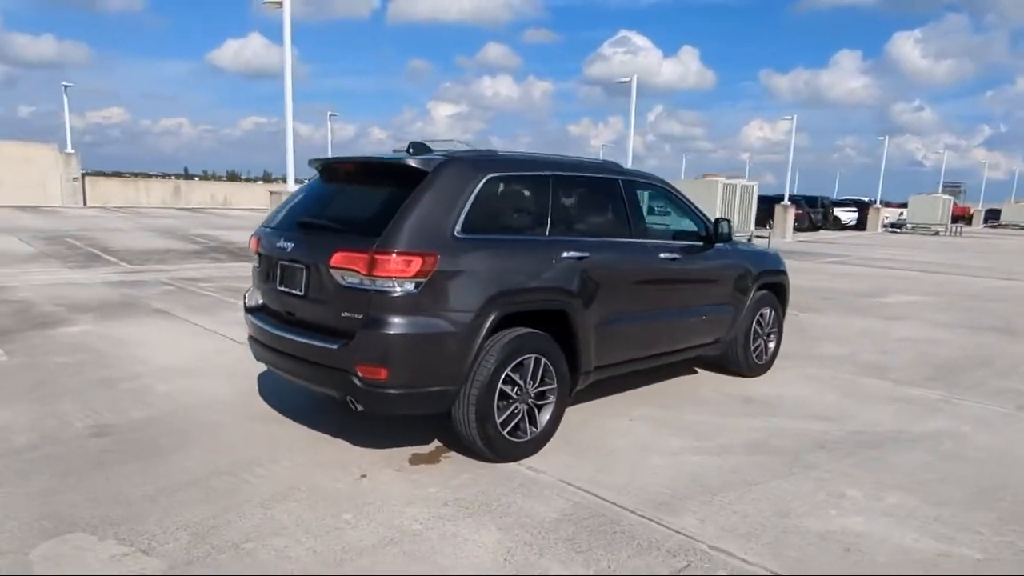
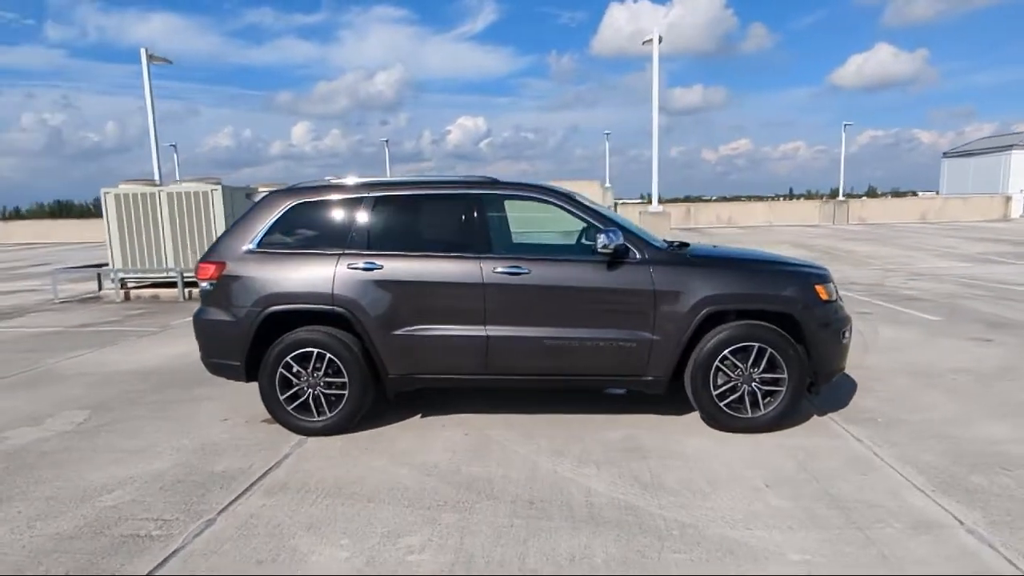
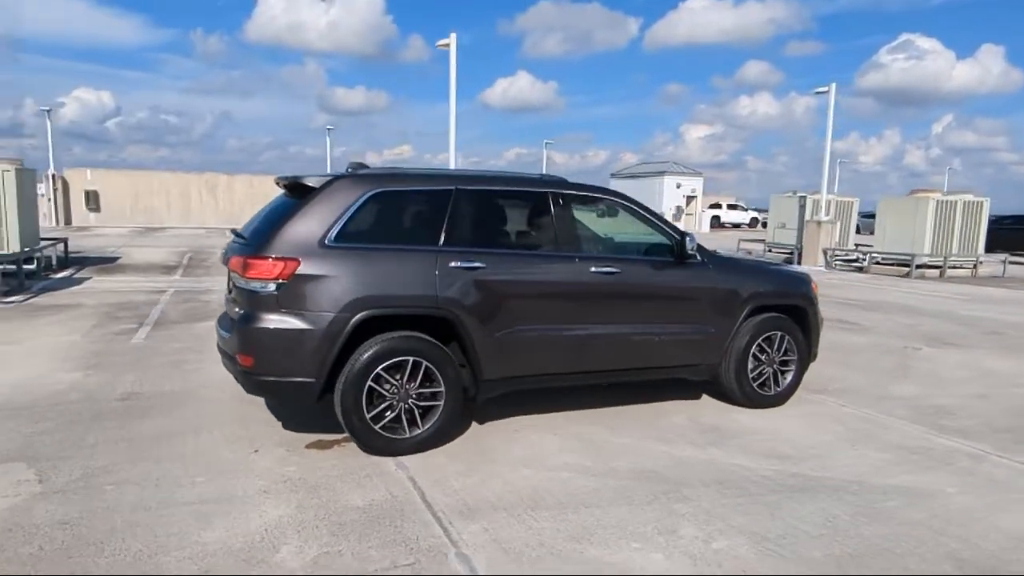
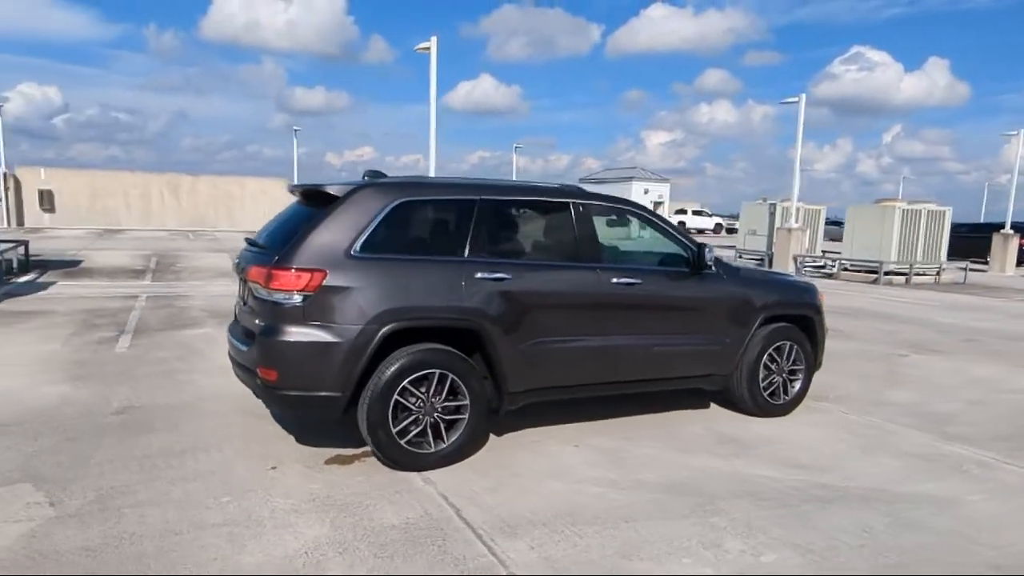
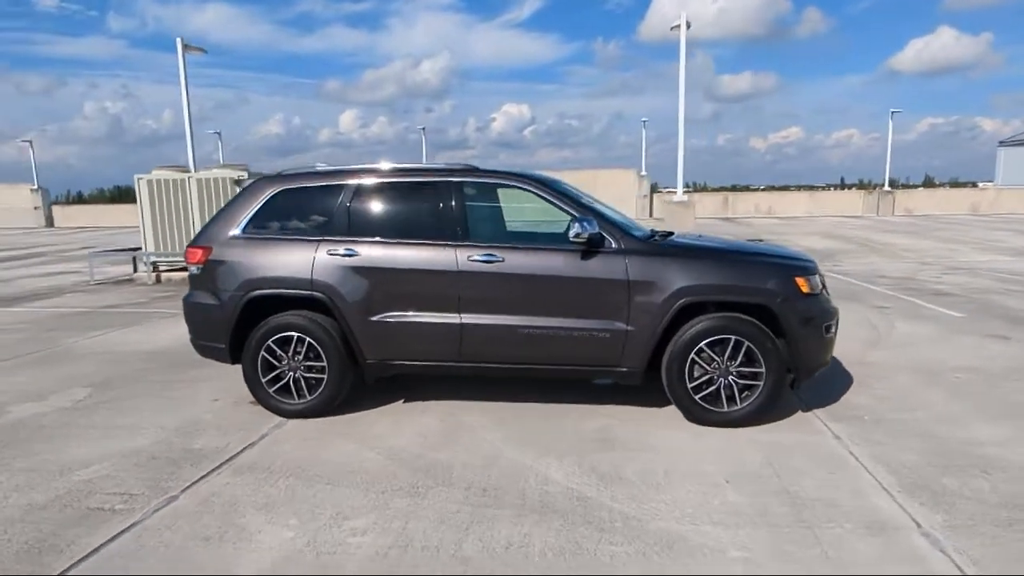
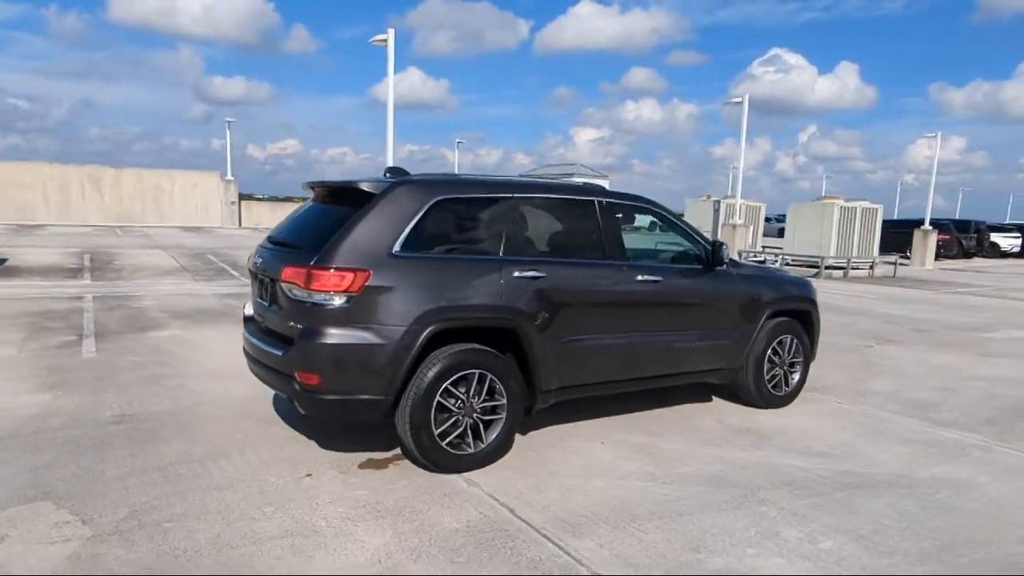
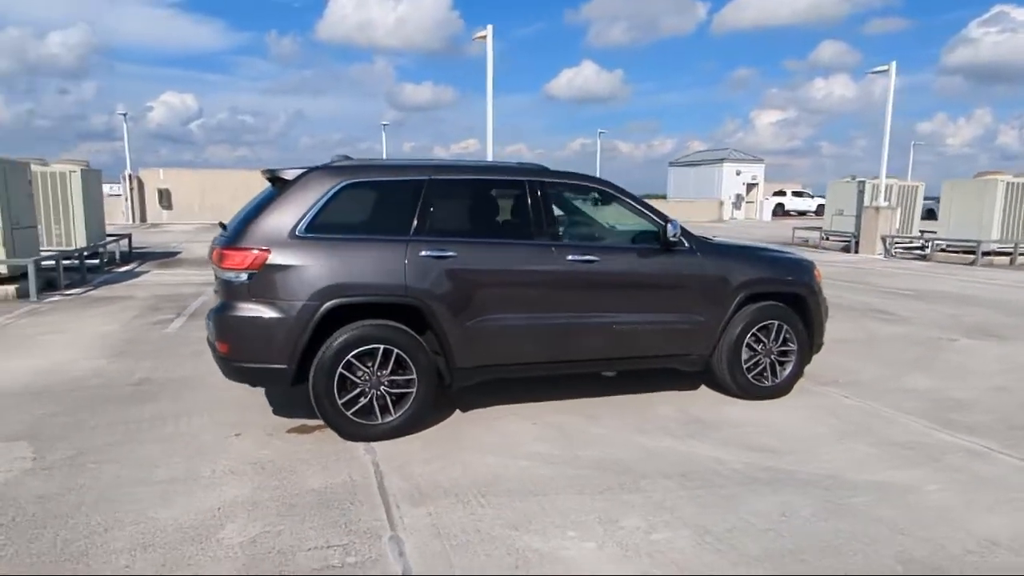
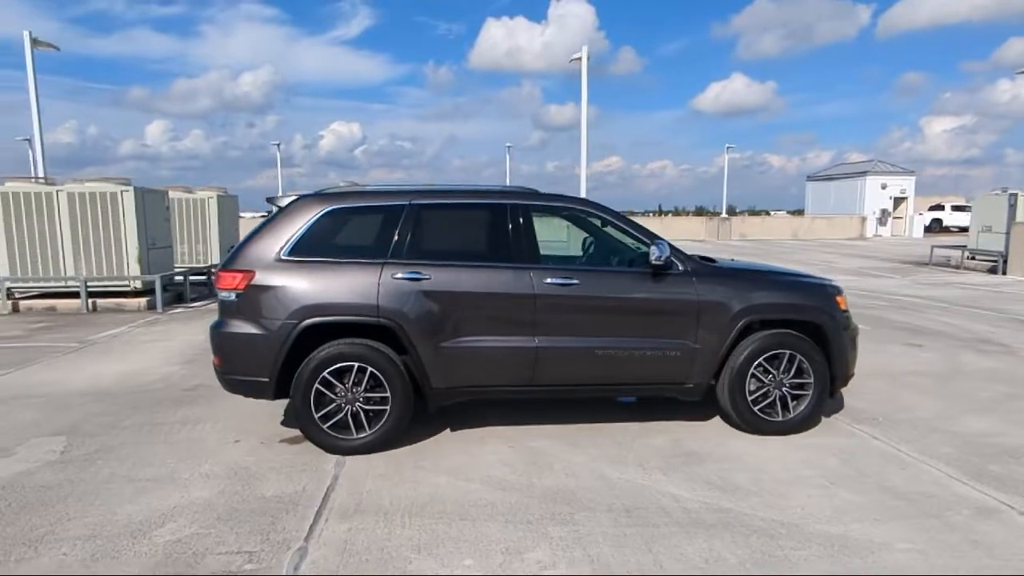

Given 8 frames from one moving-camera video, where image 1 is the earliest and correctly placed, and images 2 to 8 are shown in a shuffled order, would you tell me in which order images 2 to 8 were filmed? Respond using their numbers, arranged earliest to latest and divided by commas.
6, 4, 3, 7, 8, 2, 5
